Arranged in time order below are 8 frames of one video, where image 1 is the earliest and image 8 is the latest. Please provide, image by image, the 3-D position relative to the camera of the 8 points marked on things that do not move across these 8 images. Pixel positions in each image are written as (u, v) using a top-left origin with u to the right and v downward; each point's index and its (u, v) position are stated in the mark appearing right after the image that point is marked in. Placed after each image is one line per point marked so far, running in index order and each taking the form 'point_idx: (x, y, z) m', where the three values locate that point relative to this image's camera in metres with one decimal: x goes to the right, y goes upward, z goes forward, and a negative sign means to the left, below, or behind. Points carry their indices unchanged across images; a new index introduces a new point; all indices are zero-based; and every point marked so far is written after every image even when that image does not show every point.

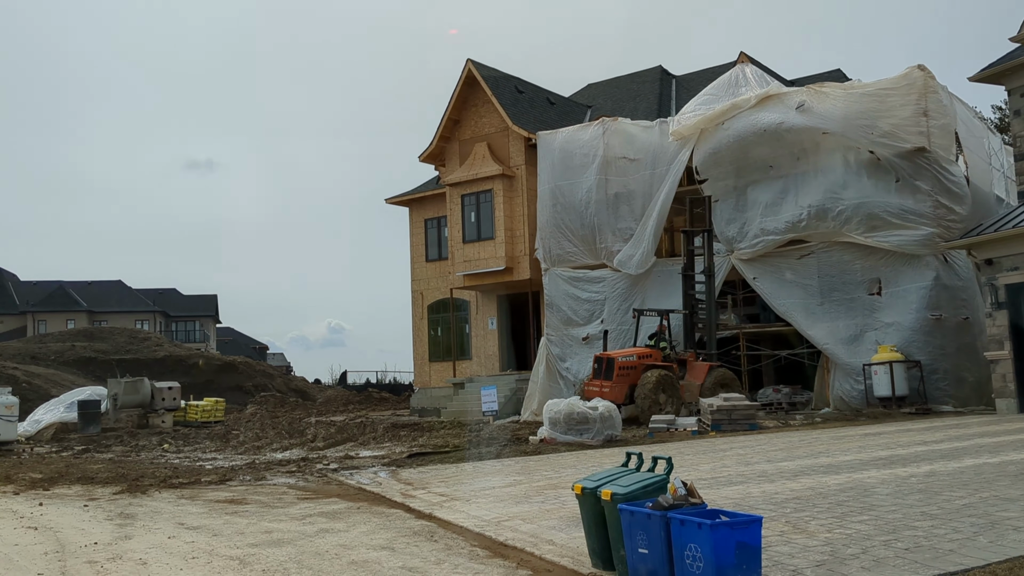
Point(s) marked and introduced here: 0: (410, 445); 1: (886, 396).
0: (-1.9, -2.9, +17.1) m
1: (+7.6, -2.2, +19.1) m
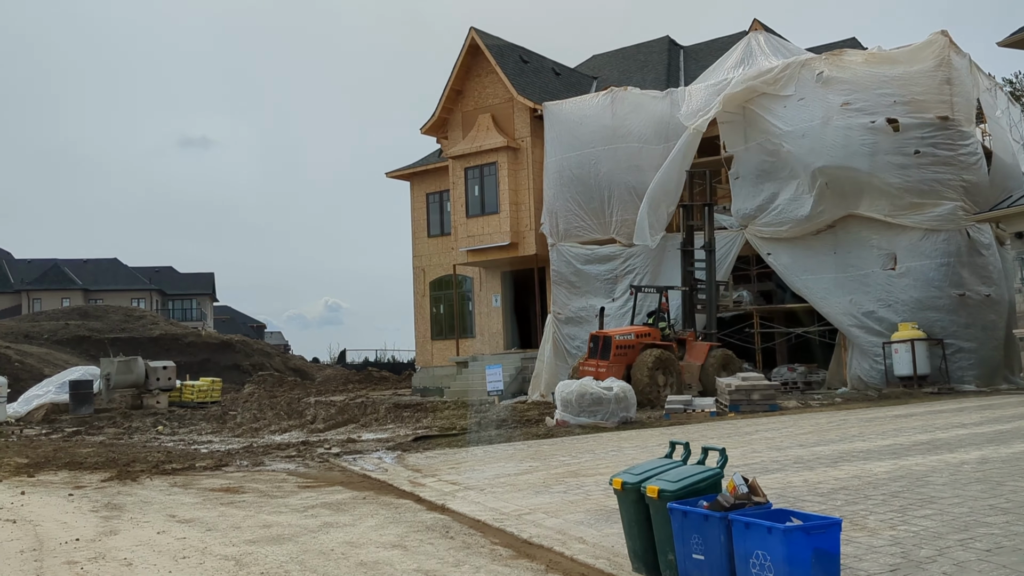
0: (-1.7, -2.5, +16.4) m
1: (+7.8, -1.7, +18.4) m
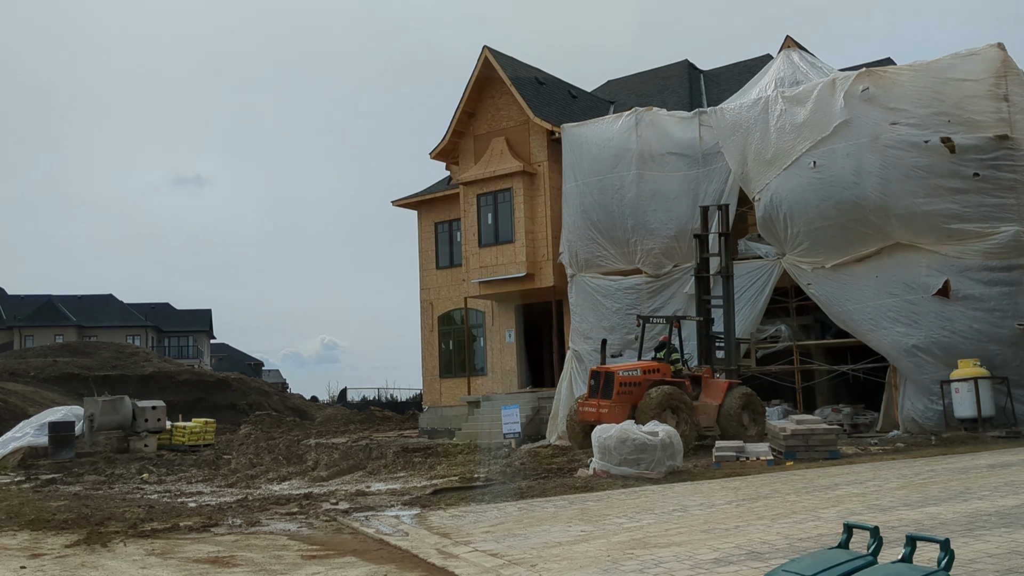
0: (-1.3, -3.0, +14.7) m
1: (+8.2, -2.3, +16.7) m
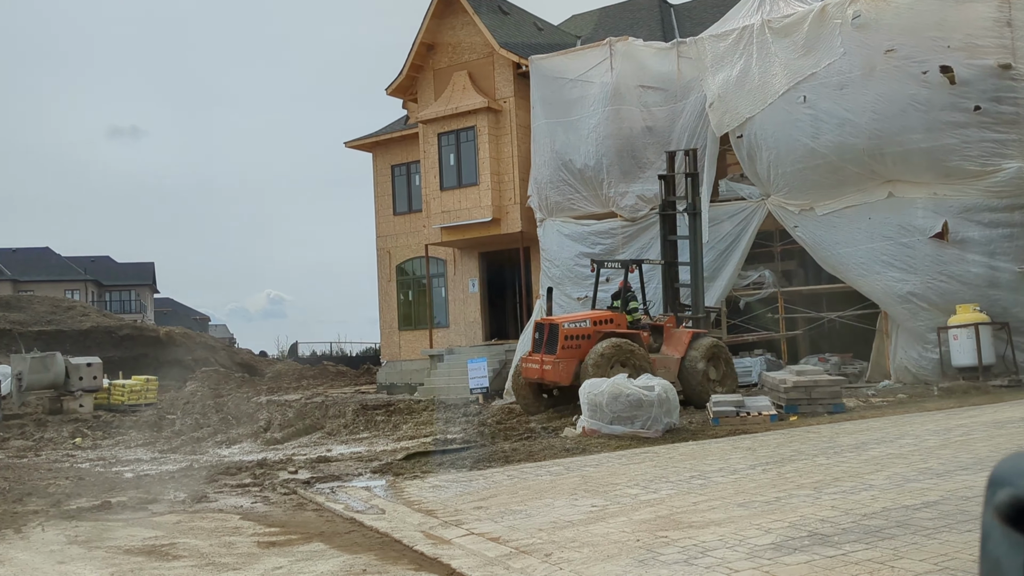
0: (-1.7, -2.1, +13.3) m
1: (+7.7, -1.3, +15.8) m
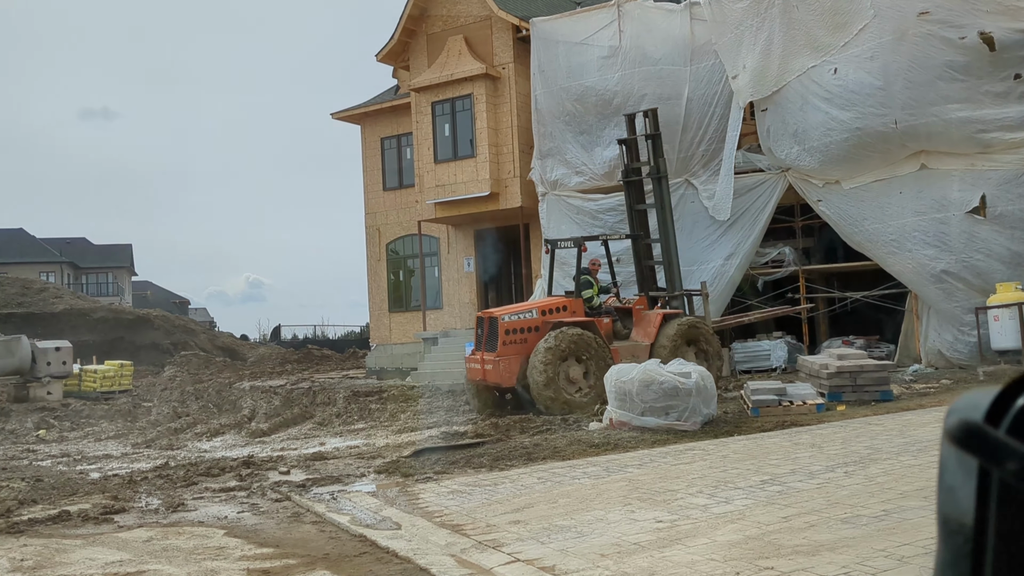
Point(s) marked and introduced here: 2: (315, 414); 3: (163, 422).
0: (-1.5, -1.8, +12.0) m
1: (+7.8, -1.0, +14.7) m
2: (-3.1, -2.0, +14.6) m
3: (-5.5, -2.1, +14.9) m
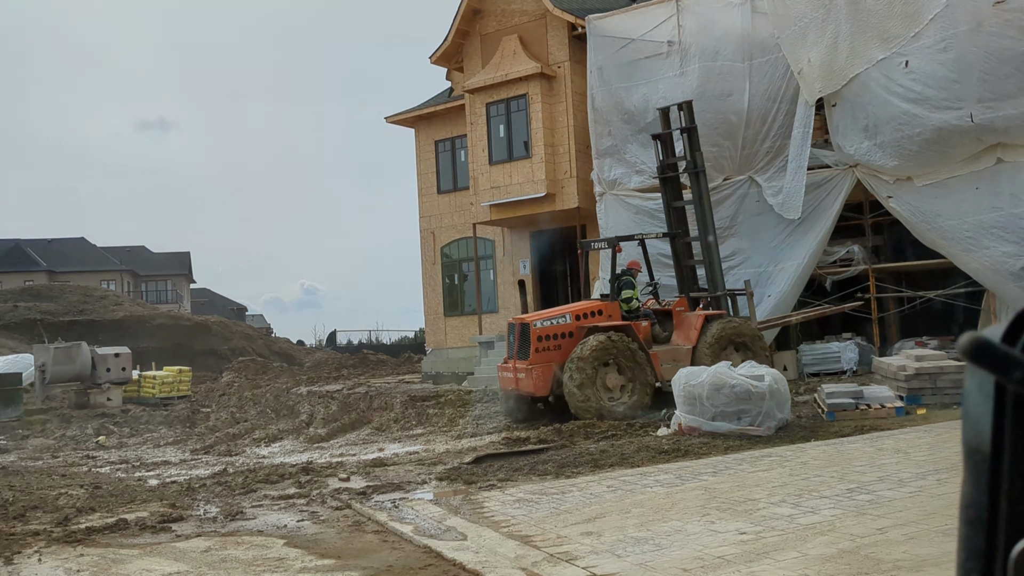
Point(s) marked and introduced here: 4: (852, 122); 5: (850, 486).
0: (-0.7, -1.8, +11.7) m
1: (+8.7, -0.9, +13.9) m
2: (-2.1, -2.0, +14.5) m
3: (-4.6, -2.2, +14.9) m
4: (+6.0, +2.9, +16.5) m
5: (+2.4, -1.4, +6.7) m
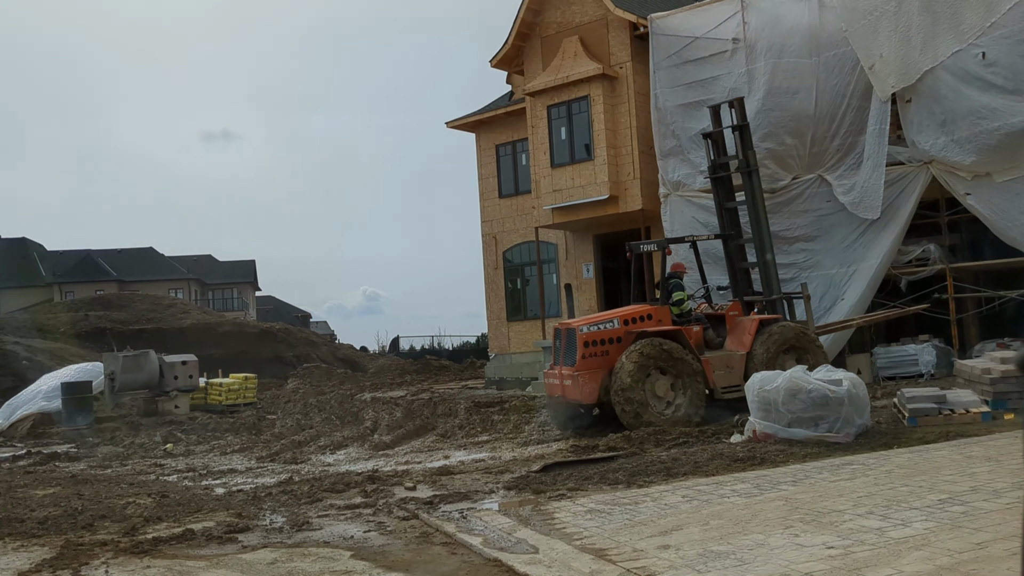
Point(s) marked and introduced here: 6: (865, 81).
0: (+0.1, -1.9, +11.5) m
1: (+9.6, -0.9, +13.1) m
2: (-1.1, -2.1, +14.4) m
3: (-3.6, -2.3, +14.9) m
4: (+7.1, +2.9, +15.9) m
5: (+2.9, -1.4, +6.3) m
6: (+6.3, +3.7, +16.8) m
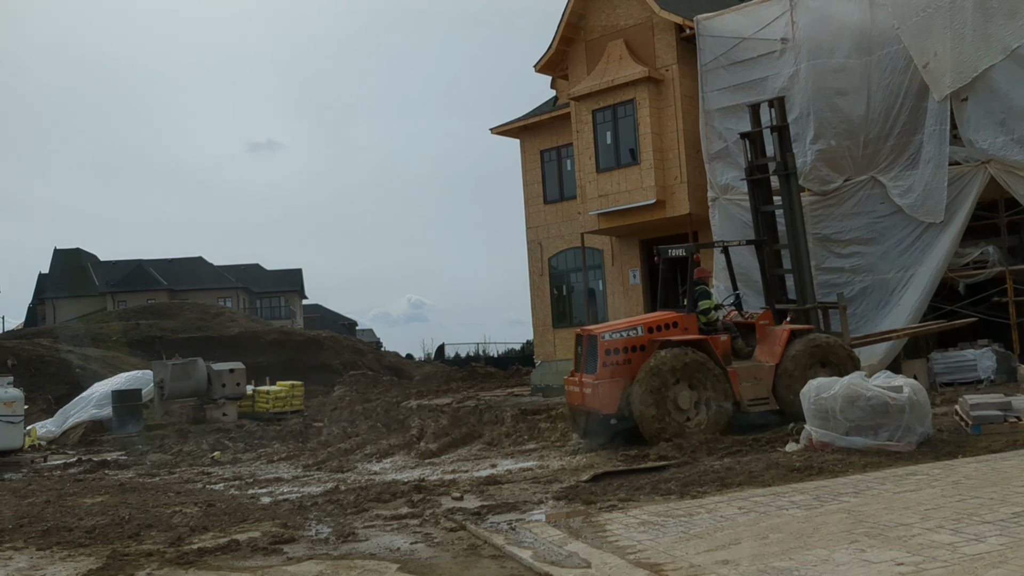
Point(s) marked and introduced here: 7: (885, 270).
0: (+0.7, -2.0, +11.3) m
1: (+10.3, -0.9, +12.4) m
2: (-0.4, -2.2, +14.2) m
3: (-2.8, -2.4, +14.9) m
4: (+7.8, +2.9, +15.4) m
5: (+3.2, -1.4, +6.0) m
6: (+7.1, +3.6, +16.3) m
7: (+6.6, +0.3, +16.6) m
